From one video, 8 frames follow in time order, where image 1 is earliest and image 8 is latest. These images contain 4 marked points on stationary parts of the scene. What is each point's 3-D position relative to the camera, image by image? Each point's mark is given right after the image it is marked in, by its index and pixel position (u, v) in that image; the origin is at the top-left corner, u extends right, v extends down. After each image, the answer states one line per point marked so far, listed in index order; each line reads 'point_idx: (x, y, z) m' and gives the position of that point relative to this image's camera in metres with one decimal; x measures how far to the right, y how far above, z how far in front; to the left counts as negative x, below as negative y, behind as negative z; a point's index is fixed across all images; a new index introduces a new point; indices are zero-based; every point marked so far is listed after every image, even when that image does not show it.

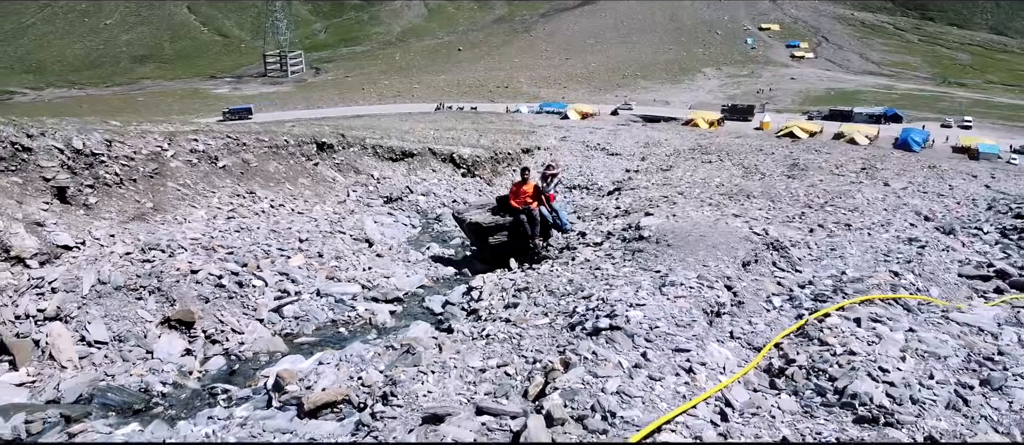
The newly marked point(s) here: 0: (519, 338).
0: (0.0, -1.4, +9.8) m
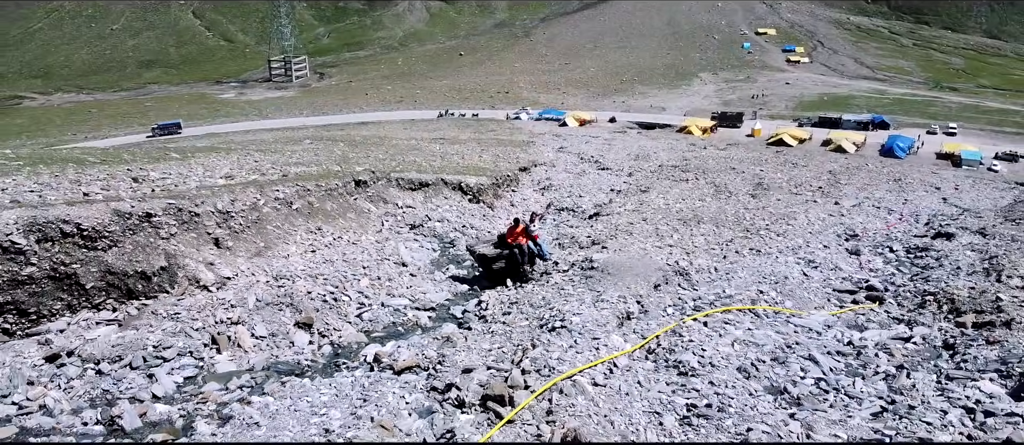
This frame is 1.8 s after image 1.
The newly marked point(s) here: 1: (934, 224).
0: (0.0, -1.6, +11.7) m
1: (+8.3, -0.2, +16.4) m
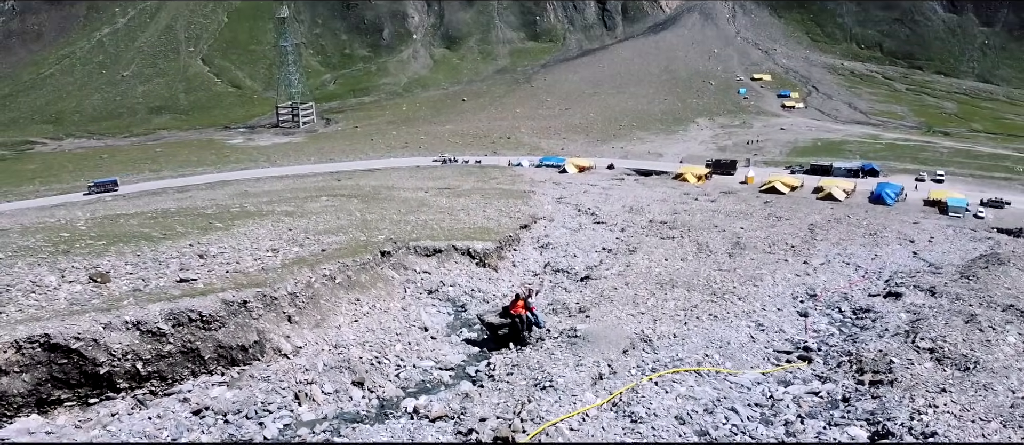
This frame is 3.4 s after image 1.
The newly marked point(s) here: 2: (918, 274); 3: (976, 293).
0: (0.0, -2.6, +13.3) m
1: (+8.3, -1.4, +18.1) m
2: (+9.1, -1.2, +18.5) m
3: (+9.4, -1.6, +16.7) m
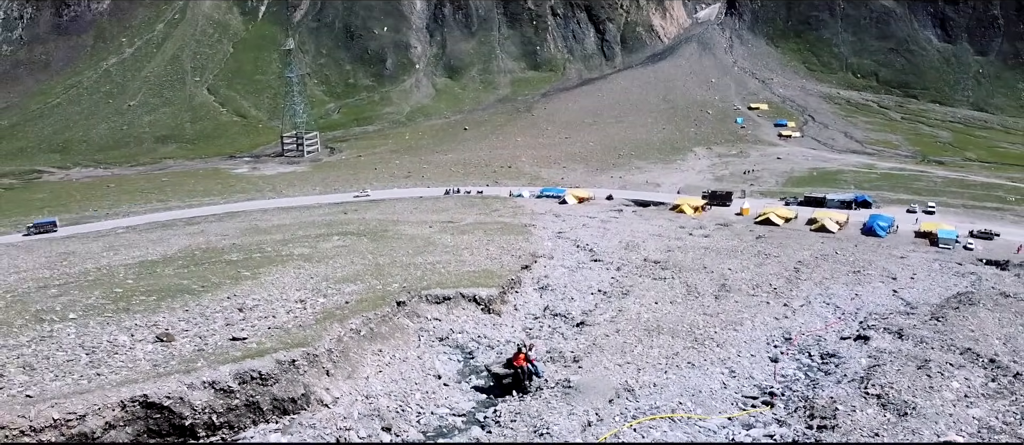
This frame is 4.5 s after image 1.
0: (0.0, -3.5, +14.6) m
1: (+8.4, -2.4, +19.4) m
2: (+9.2, -2.3, +19.7) m
3: (+9.4, -2.6, +18.0) m
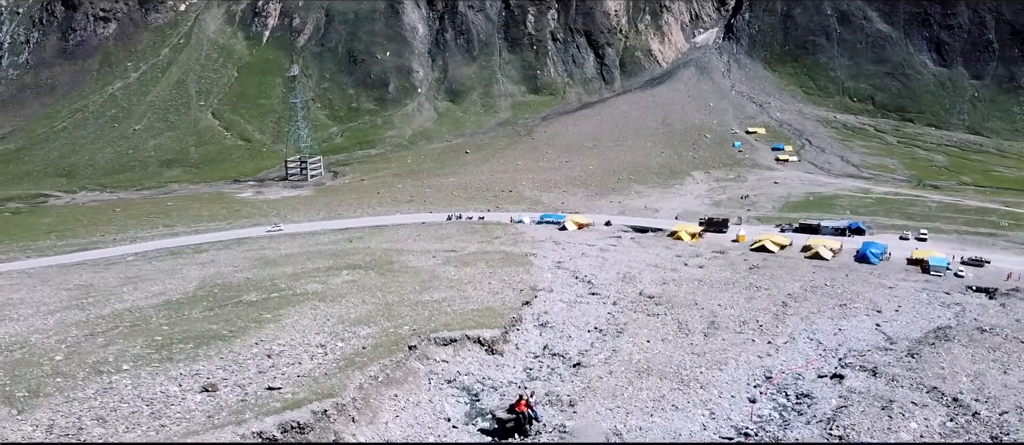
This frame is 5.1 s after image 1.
0: (+0.1, -4.5, +15.7) m
1: (+8.4, -3.5, +20.5) m
2: (+9.2, -3.3, +20.9) m
3: (+9.5, -3.6, +19.2) m
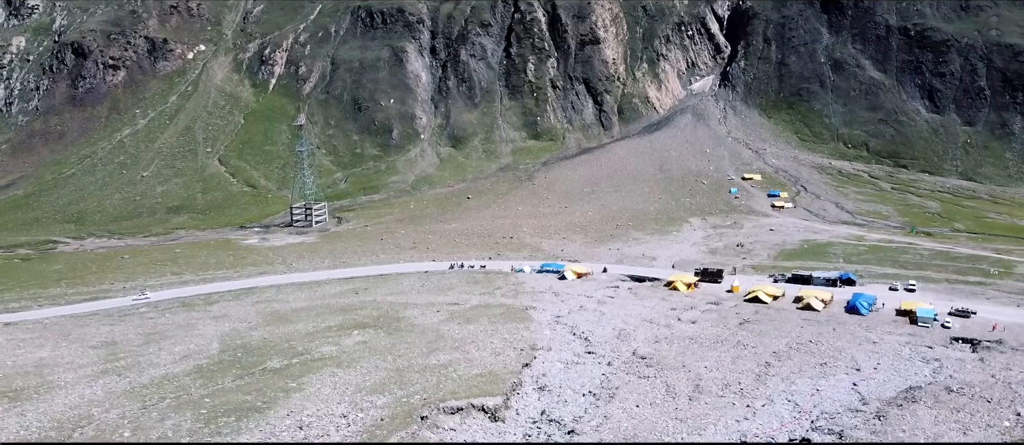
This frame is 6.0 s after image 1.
0: (+0.1, -6.2, +17.4) m
1: (+8.4, -5.4, +22.3) m
2: (+9.2, -5.3, +22.7) m
3: (+9.5, -5.4, +20.9) m
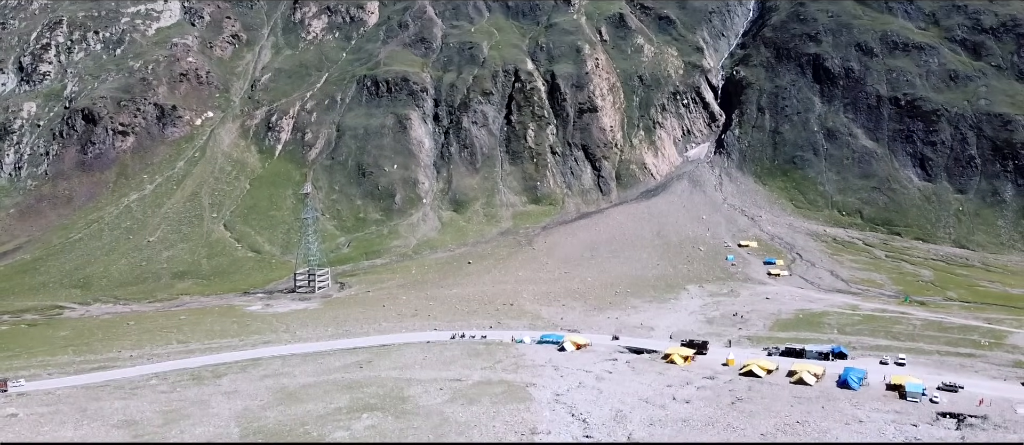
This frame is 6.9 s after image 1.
0: (+0.1, -8.8, +19.1) m
1: (+8.5, -8.4, +24.0) m
2: (+9.3, -8.3, +24.4) m
3: (+9.5, -8.3, +22.6) m
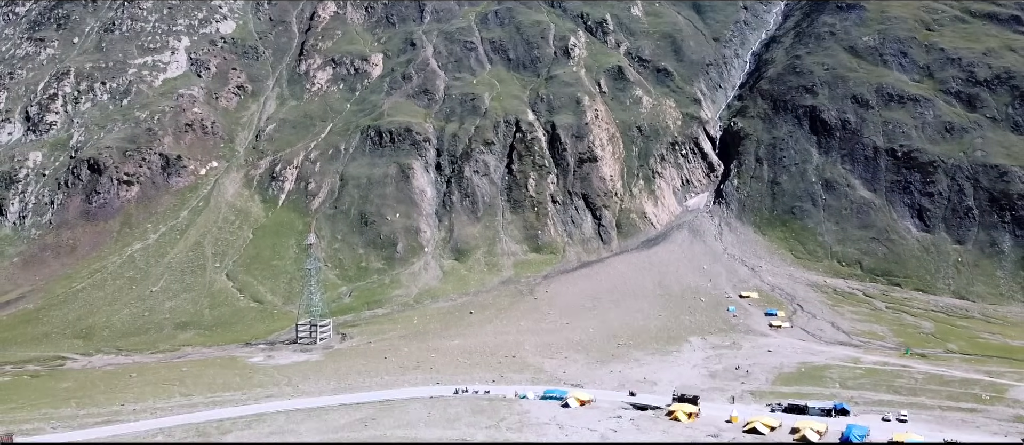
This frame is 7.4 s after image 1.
0: (+0.4, -10.8, +19.5) m
1: (+8.8, -10.7, +24.5) m
2: (+9.6, -10.6, +24.9) m
3: (+9.8, -10.5, +23.1) m
